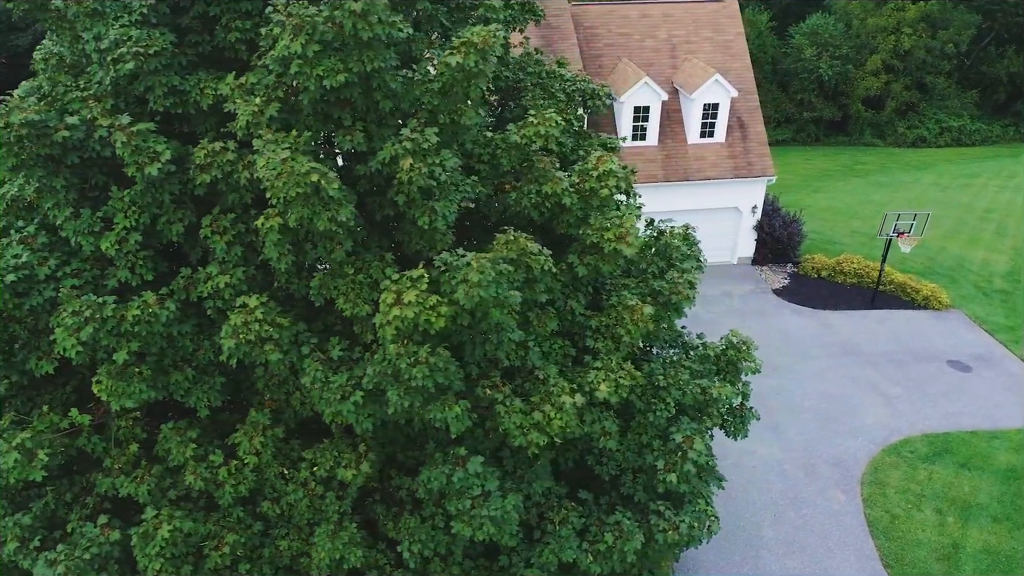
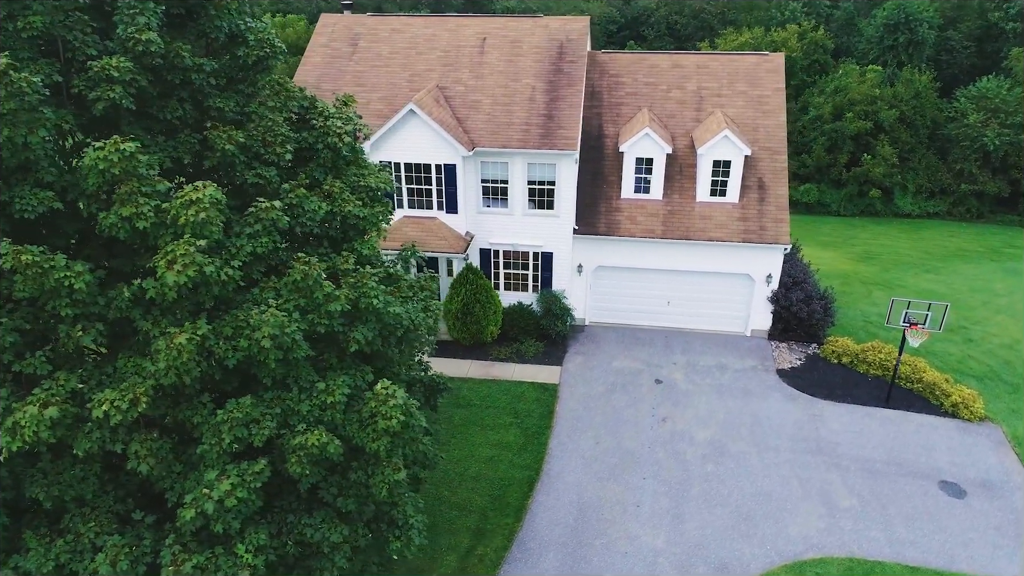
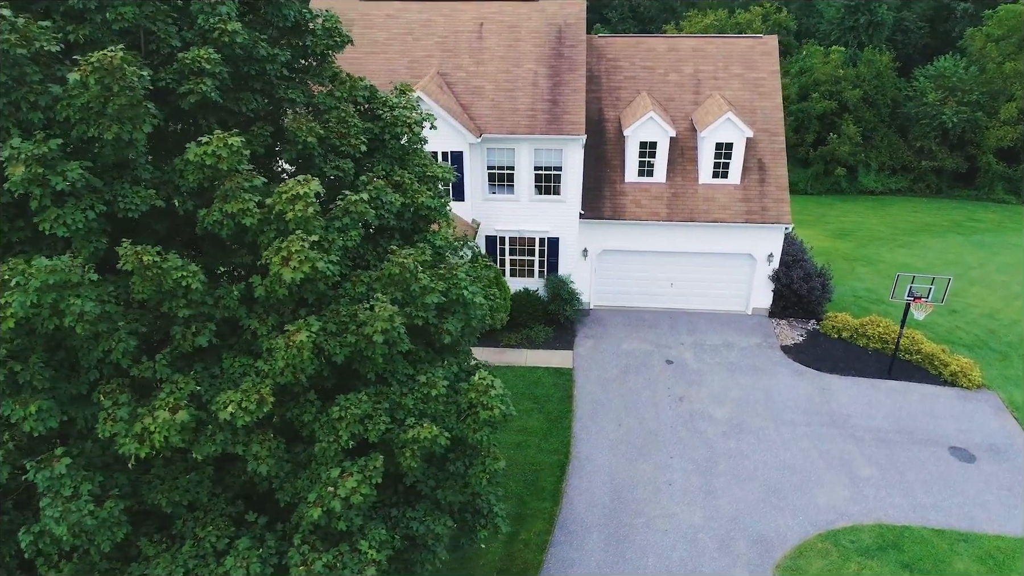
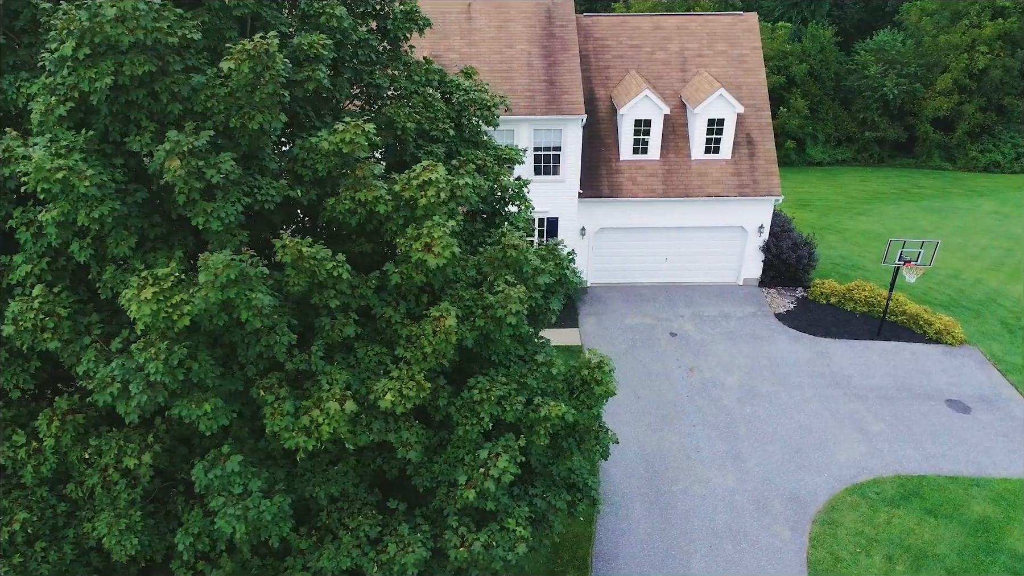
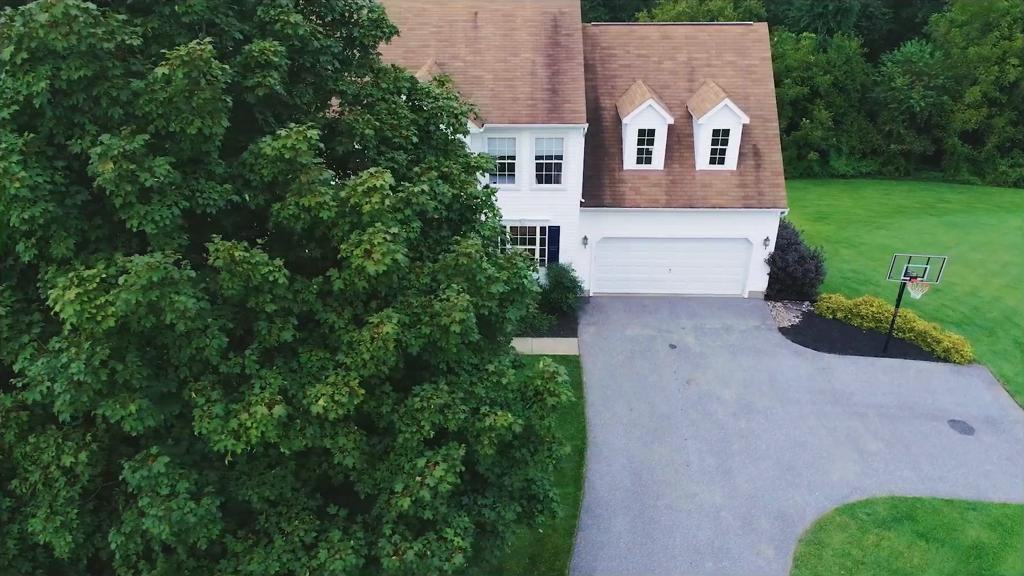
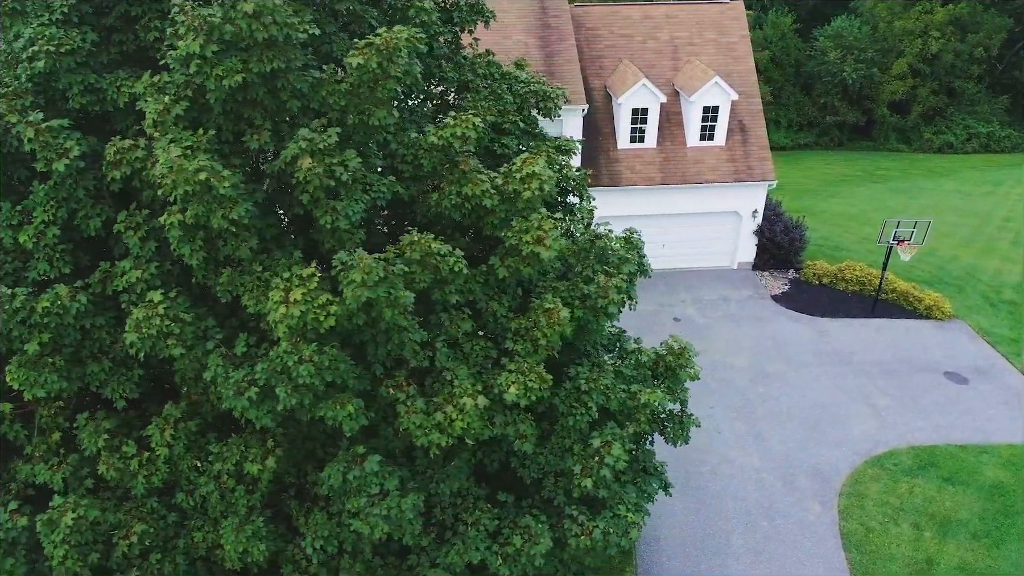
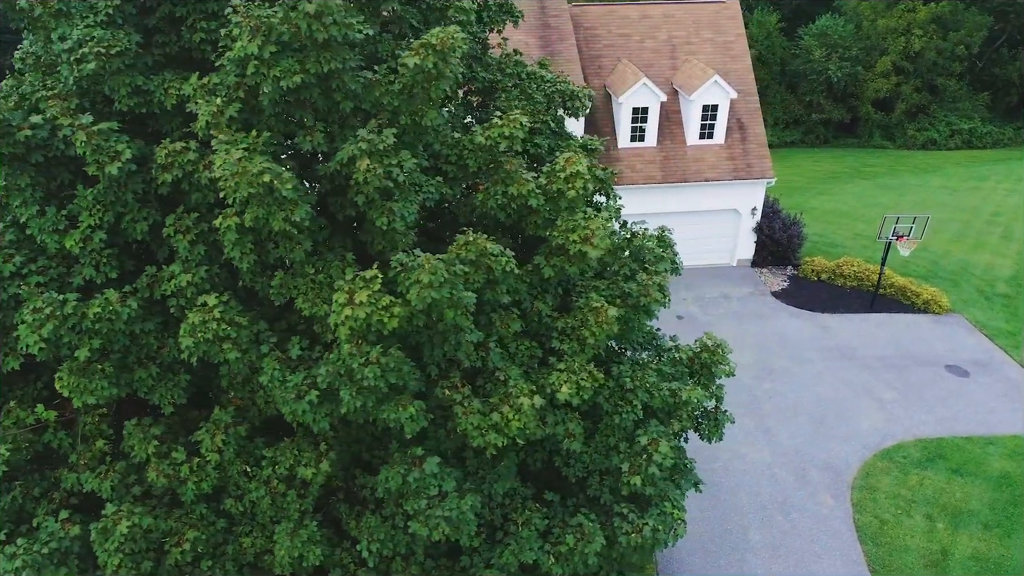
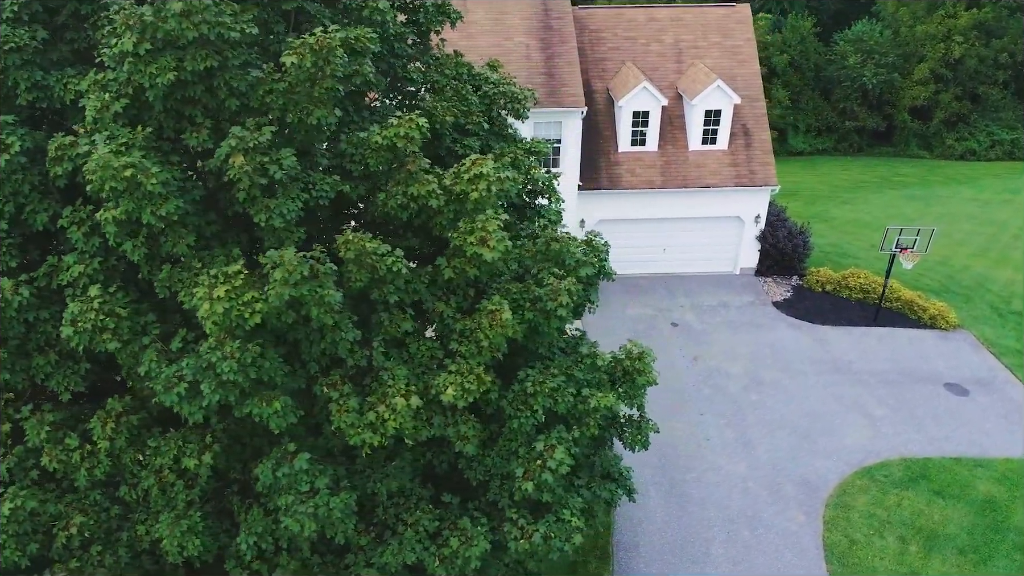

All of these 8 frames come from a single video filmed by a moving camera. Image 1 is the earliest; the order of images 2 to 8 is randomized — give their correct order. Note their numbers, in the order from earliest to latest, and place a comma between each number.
7, 6, 8, 4, 5, 3, 2
